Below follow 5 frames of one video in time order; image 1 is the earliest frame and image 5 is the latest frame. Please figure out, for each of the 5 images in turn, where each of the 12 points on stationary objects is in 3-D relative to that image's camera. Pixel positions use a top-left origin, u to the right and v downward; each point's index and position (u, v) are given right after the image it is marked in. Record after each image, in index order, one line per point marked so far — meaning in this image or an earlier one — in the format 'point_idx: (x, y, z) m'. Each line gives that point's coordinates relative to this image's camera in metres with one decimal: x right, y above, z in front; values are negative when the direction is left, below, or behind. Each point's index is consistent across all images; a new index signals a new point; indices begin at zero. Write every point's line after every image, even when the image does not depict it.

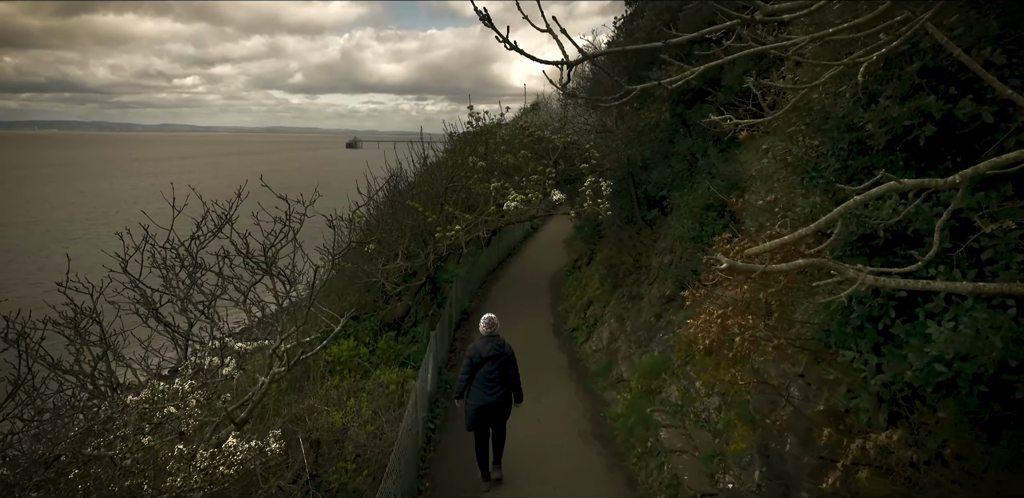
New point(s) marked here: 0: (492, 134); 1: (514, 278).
0: (-0.6, +2.6, +10.7) m
1: (+0.1, -1.1, +17.4) m
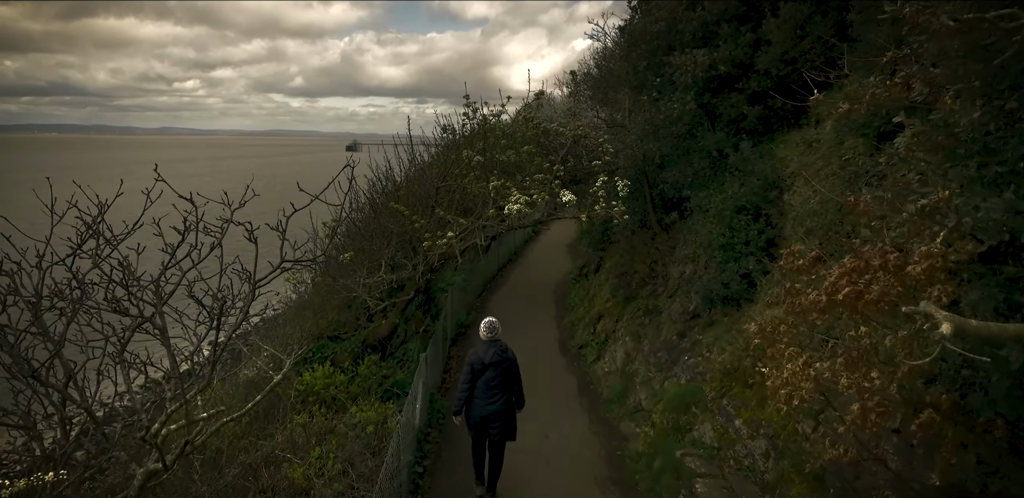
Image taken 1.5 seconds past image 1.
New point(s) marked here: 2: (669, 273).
0: (-0.6, +2.4, +9.4) m
1: (+0.1, -1.3, +16.1) m
2: (+3.5, -0.5, +10.9) m
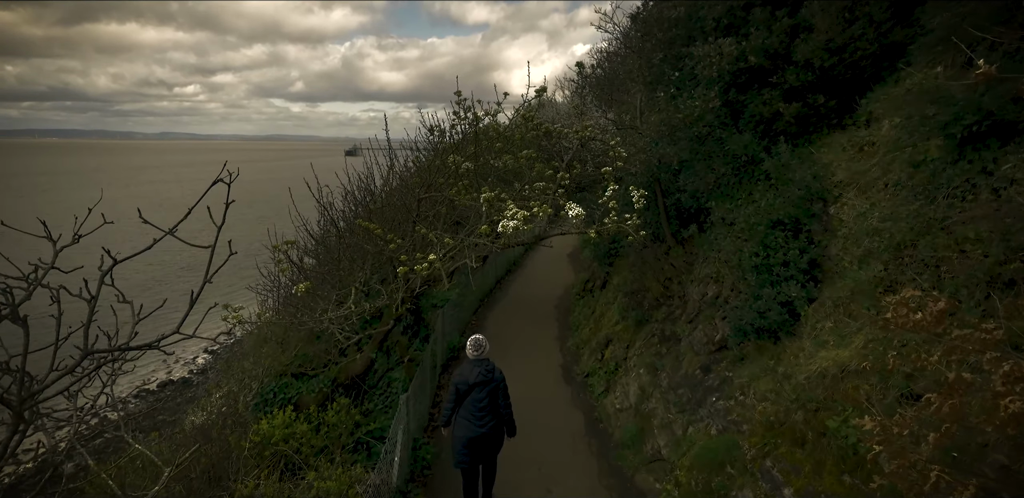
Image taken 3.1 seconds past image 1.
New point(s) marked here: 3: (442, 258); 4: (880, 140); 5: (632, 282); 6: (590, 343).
0: (-0.6, +2.1, +8.1) m
1: (+0.1, -1.7, +14.8) m
2: (+3.4, -0.9, +9.6) m
3: (-1.1, -0.1, +7.4) m
4: (+5.0, +1.5, +6.7) m
5: (+2.7, -0.8, +11.0) m
6: (+1.8, -2.2, +11.6) m
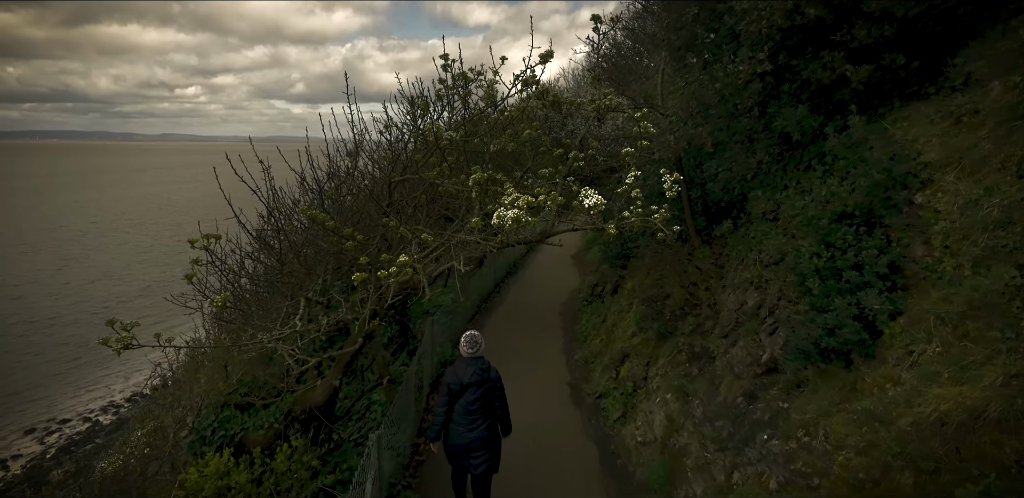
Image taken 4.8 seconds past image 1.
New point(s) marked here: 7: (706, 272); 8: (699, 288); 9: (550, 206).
0: (-0.7, +2.1, +6.6) m
1: (+0.1, -1.7, +13.2) m
2: (+3.4, -0.9, +8.1) m
3: (-1.1, -0.1, +5.9) m
4: (+5.0, +1.5, +5.1) m
5: (+2.7, -0.8, +9.5) m
6: (+1.8, -2.2, +10.0) m
7: (+3.5, -0.4, +8.8) m
8: (+3.3, -0.7, +8.7) m
9: (+0.4, +0.5, +5.7) m
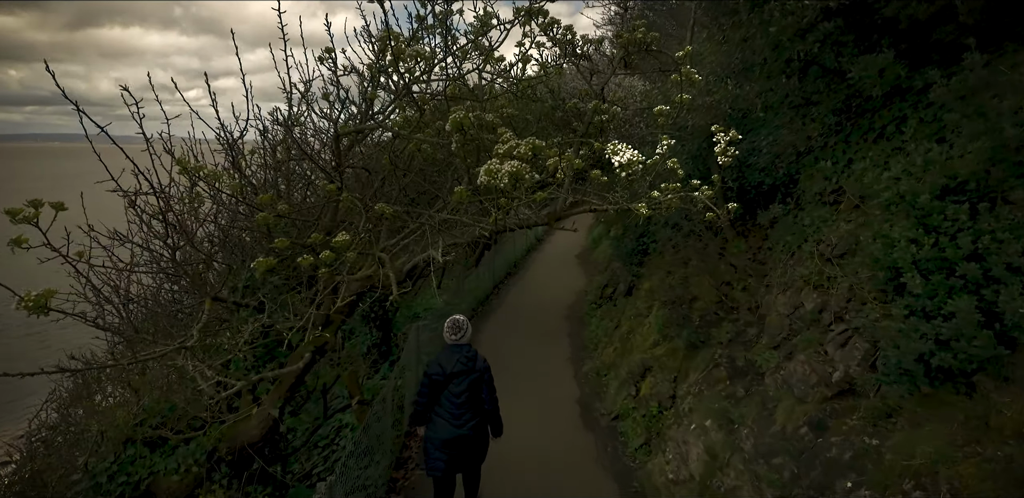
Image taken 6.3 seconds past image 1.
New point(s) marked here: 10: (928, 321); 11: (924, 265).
0: (-0.7, +2.2, +5.1) m
1: (+0.1, -1.6, +11.8) m
2: (+3.4, -0.7, +6.6) m
3: (-1.1, 0.0, +4.5) m
4: (+5.0, +1.6, +3.7) m
5: (+2.7, -0.6, +8.0) m
6: (+1.8, -2.1, +8.5) m
7: (+3.5, -0.3, +7.3) m
8: (+3.3, -0.6, +7.3) m
9: (+0.4, +0.6, +4.2) m
10: (+3.6, -0.6, +4.3) m
11: (+3.7, -0.1, +4.5) m
